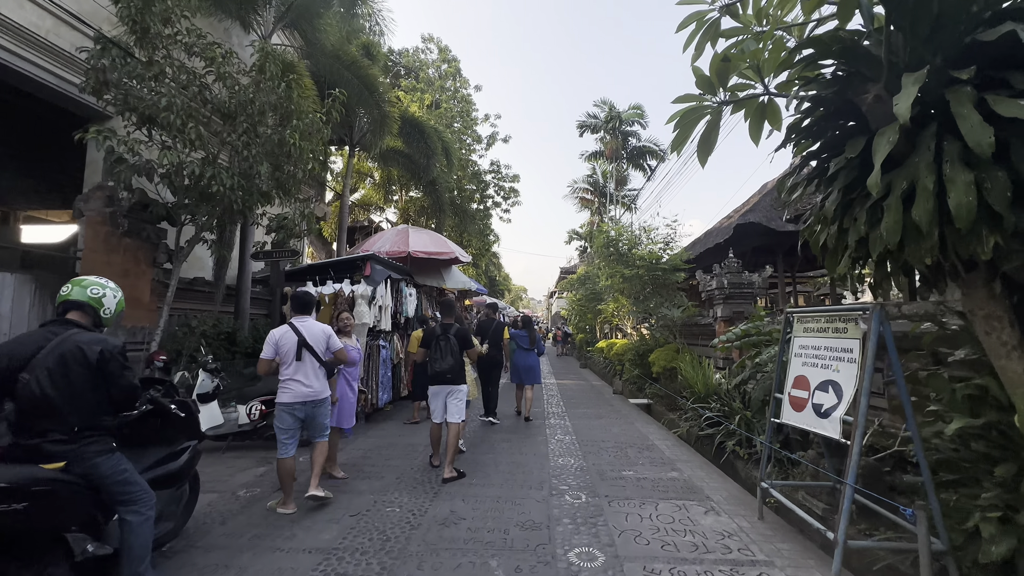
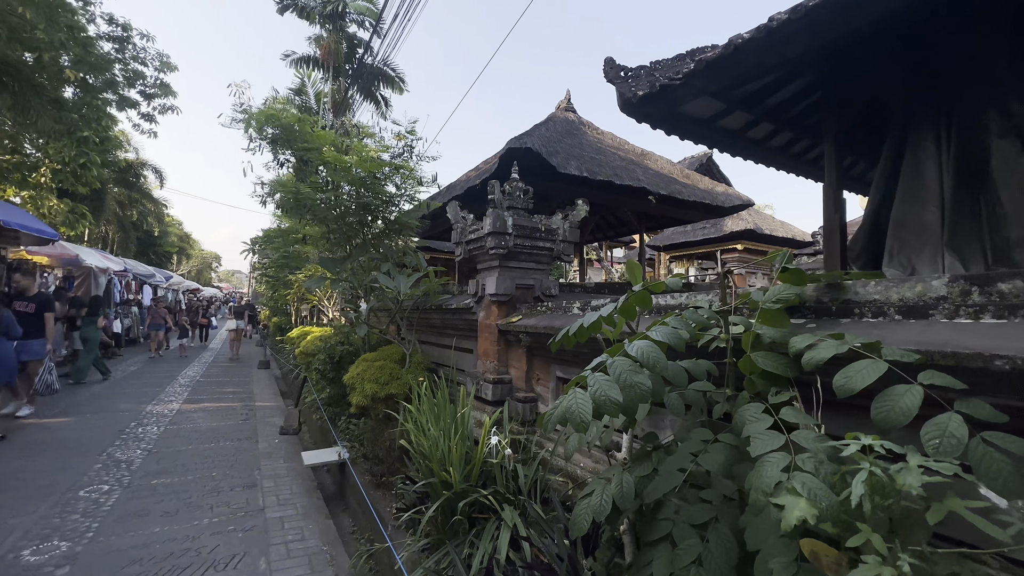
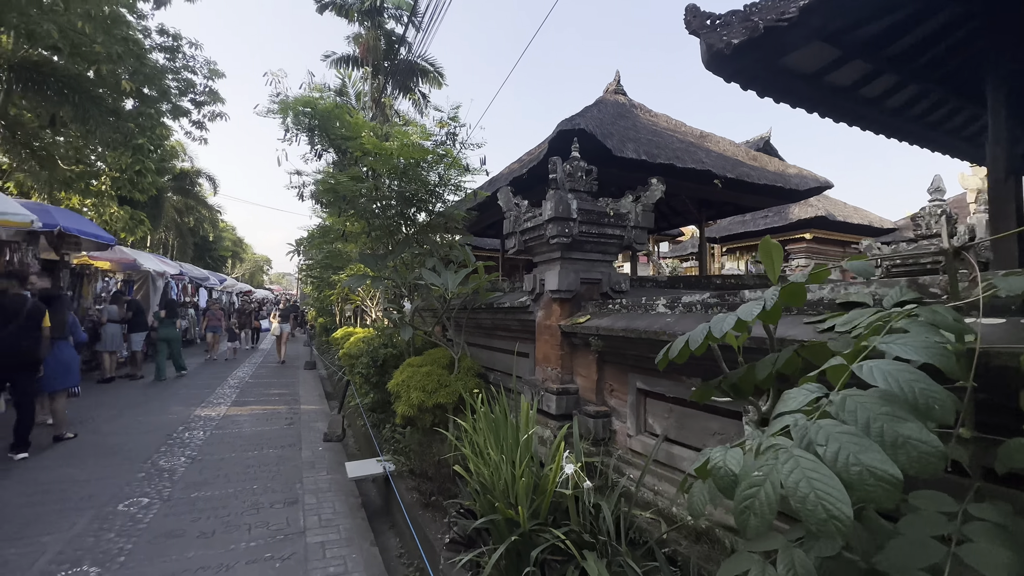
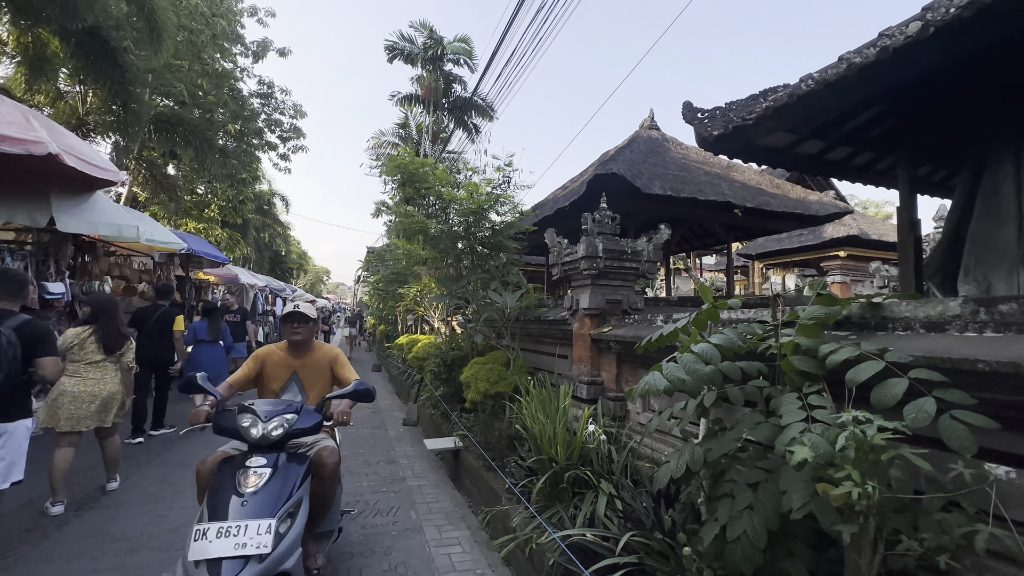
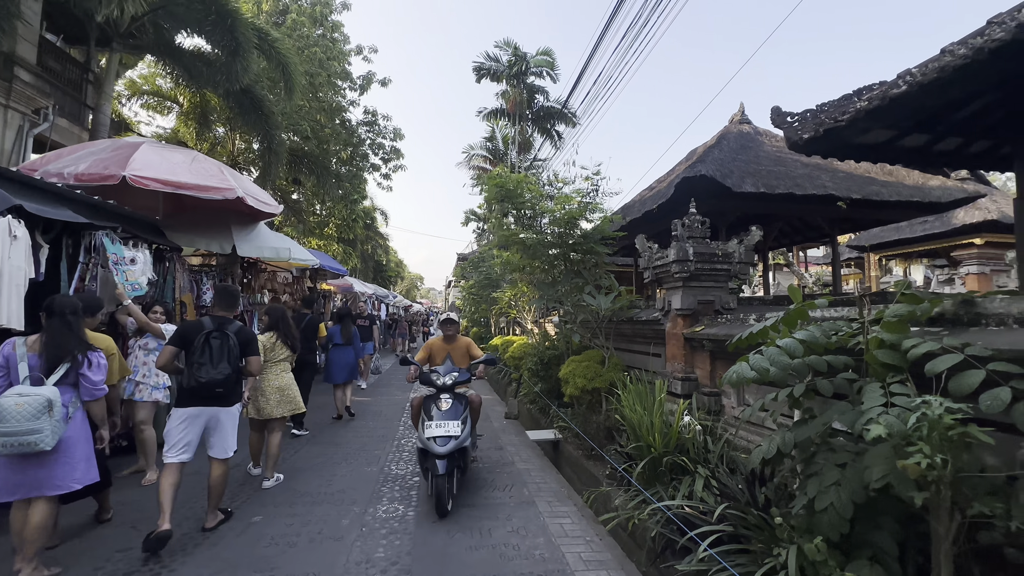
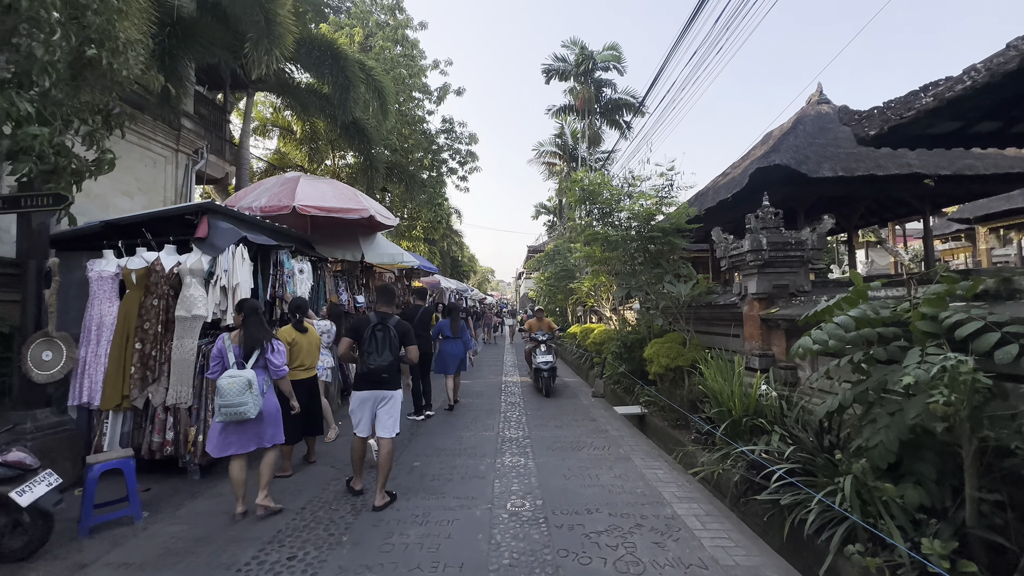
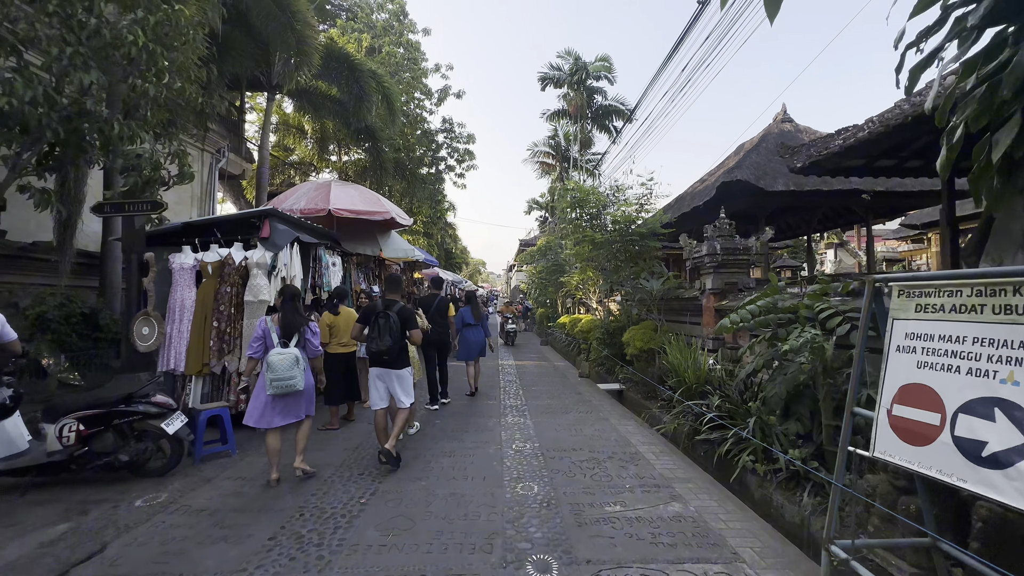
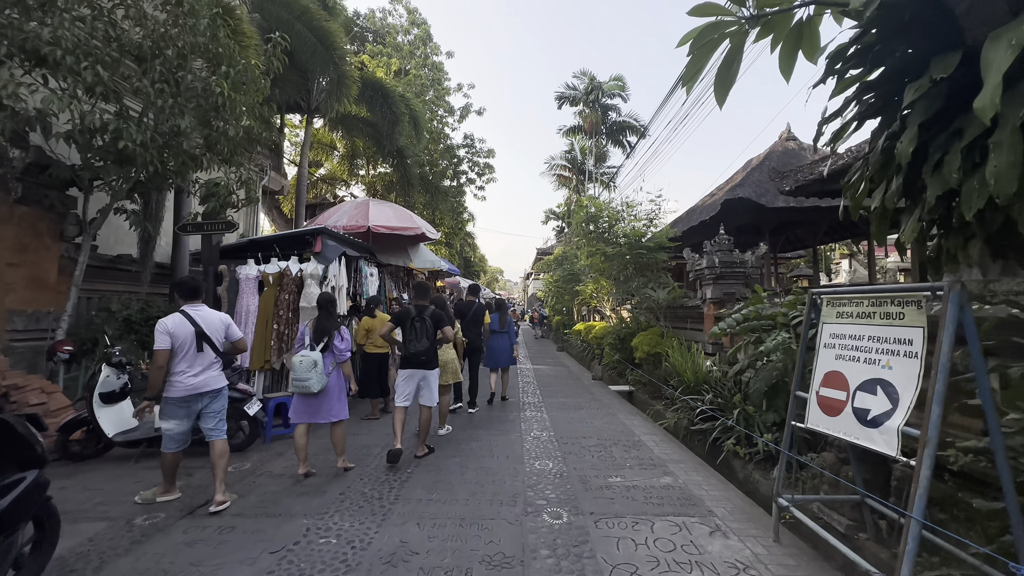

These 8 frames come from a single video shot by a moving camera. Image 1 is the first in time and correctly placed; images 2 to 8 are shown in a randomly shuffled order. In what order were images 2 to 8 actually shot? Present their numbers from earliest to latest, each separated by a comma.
8, 7, 6, 5, 4, 2, 3
